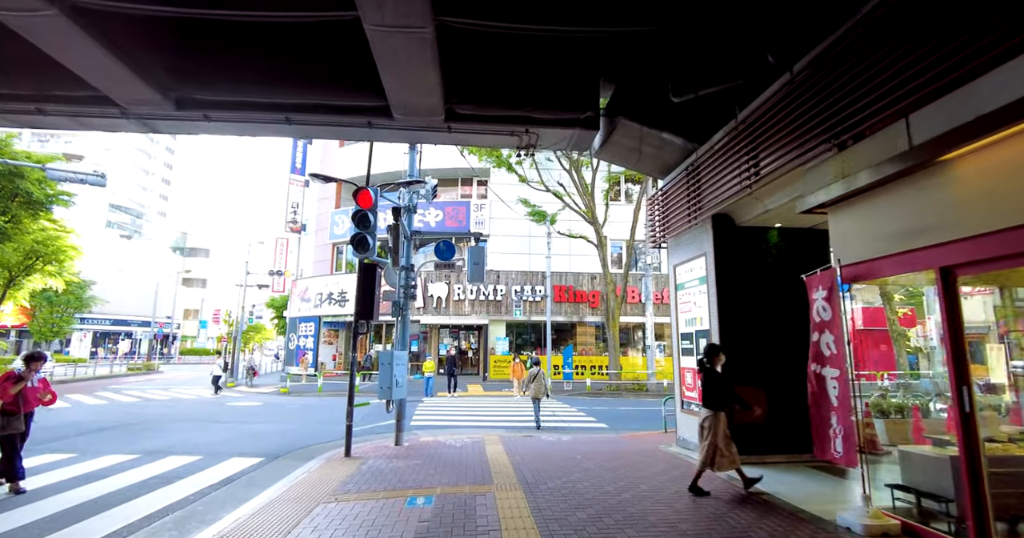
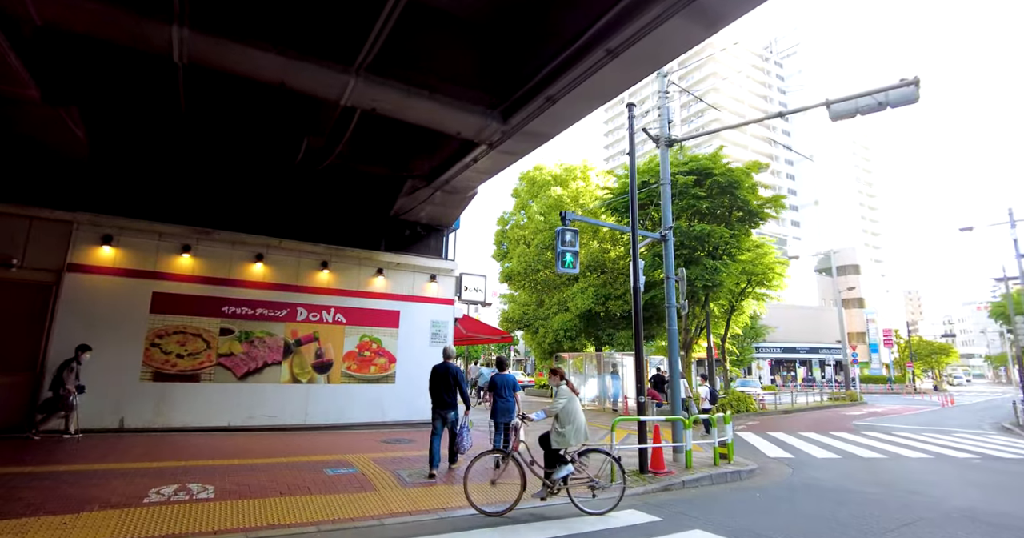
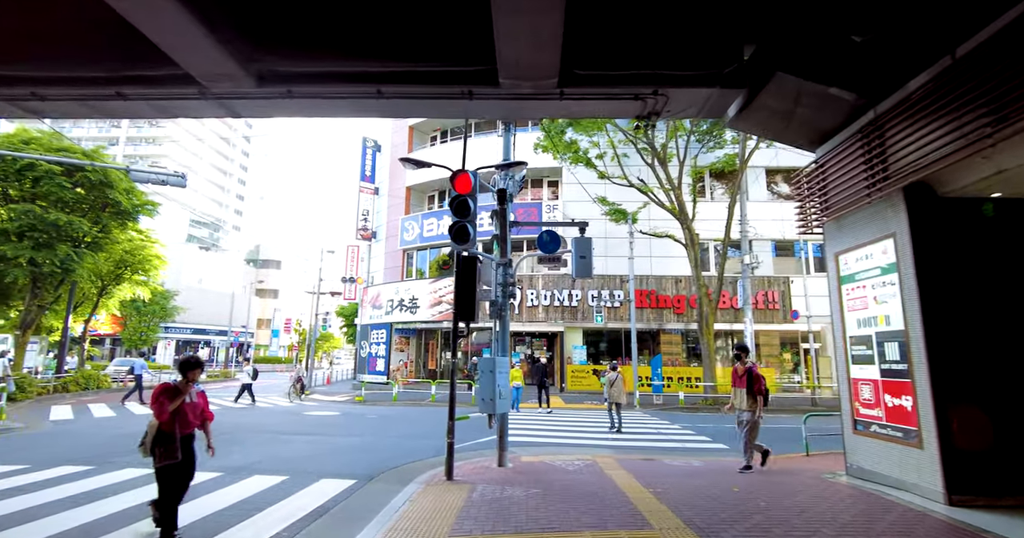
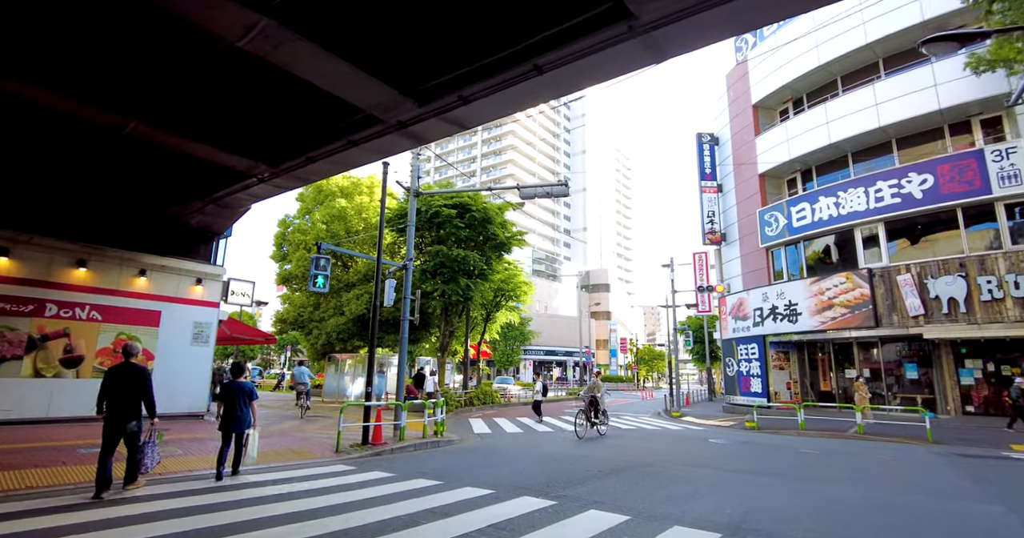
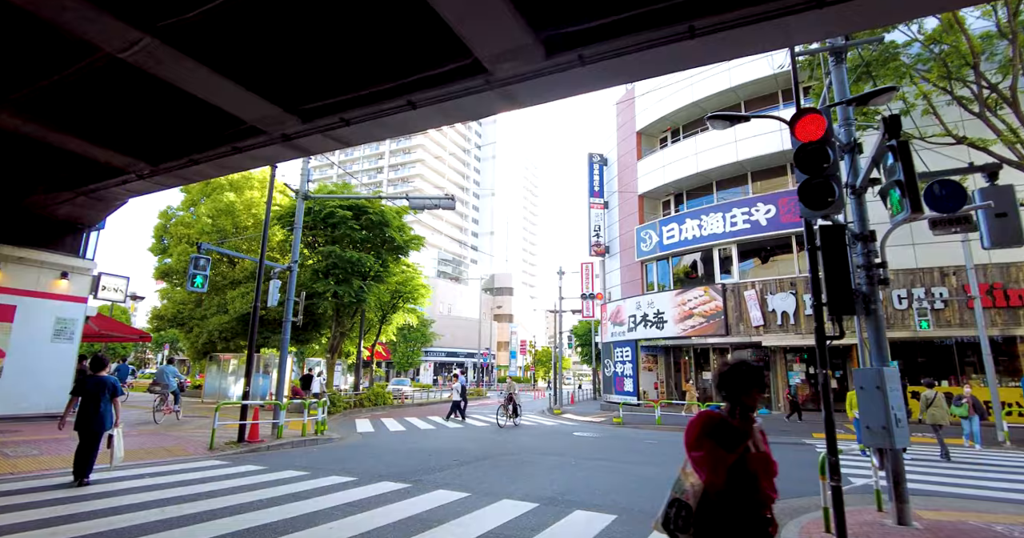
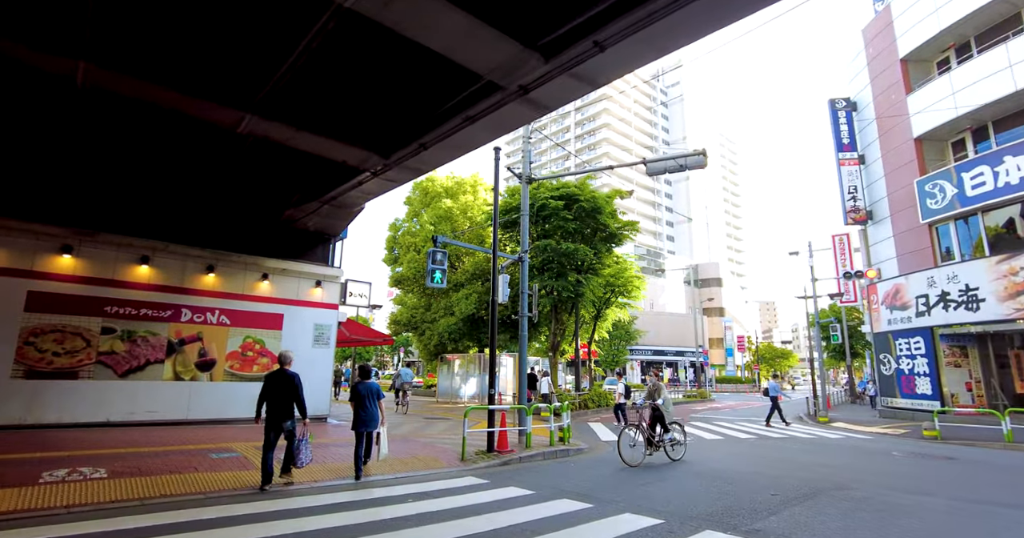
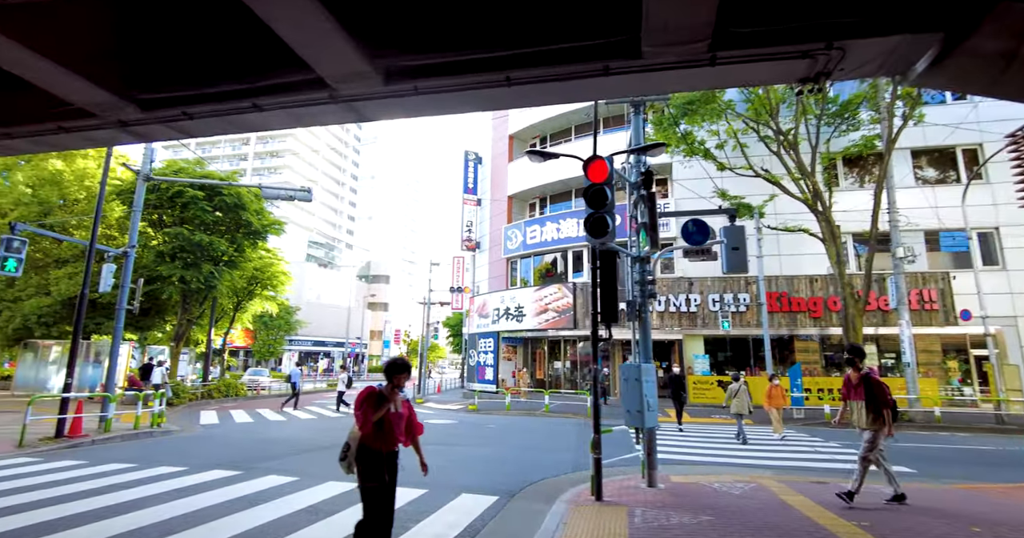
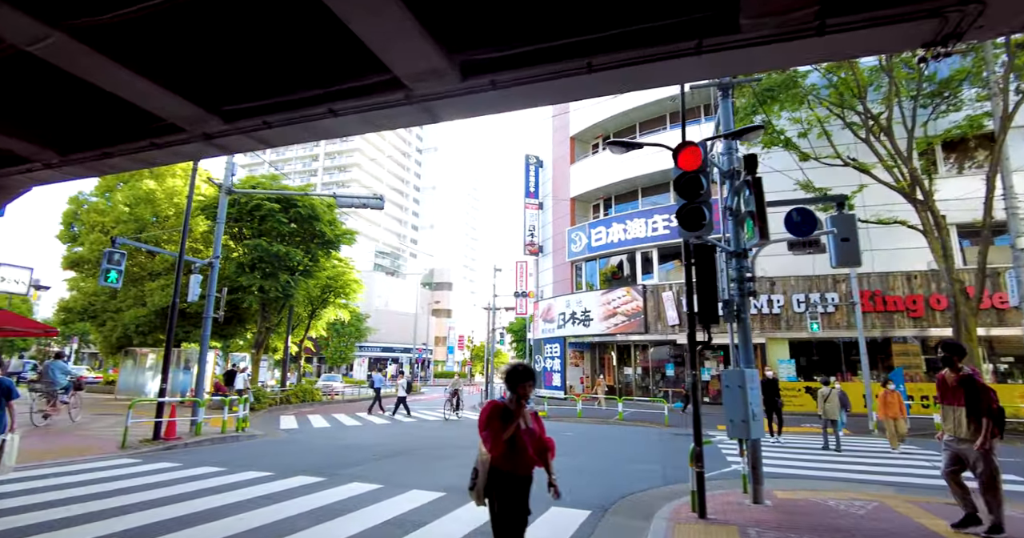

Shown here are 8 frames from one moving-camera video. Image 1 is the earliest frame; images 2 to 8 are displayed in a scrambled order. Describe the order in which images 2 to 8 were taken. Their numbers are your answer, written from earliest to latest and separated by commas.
3, 7, 8, 5, 4, 6, 2
